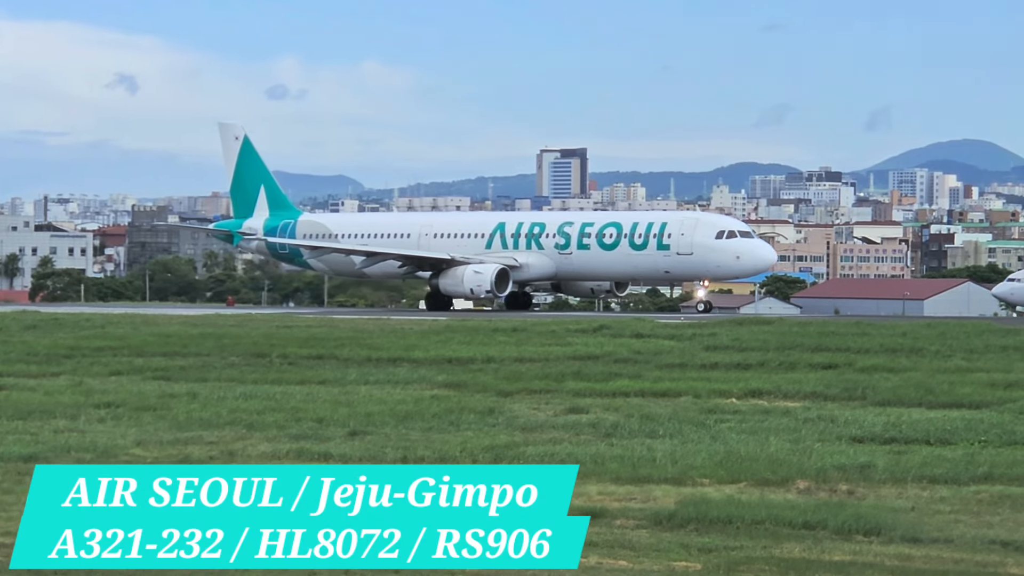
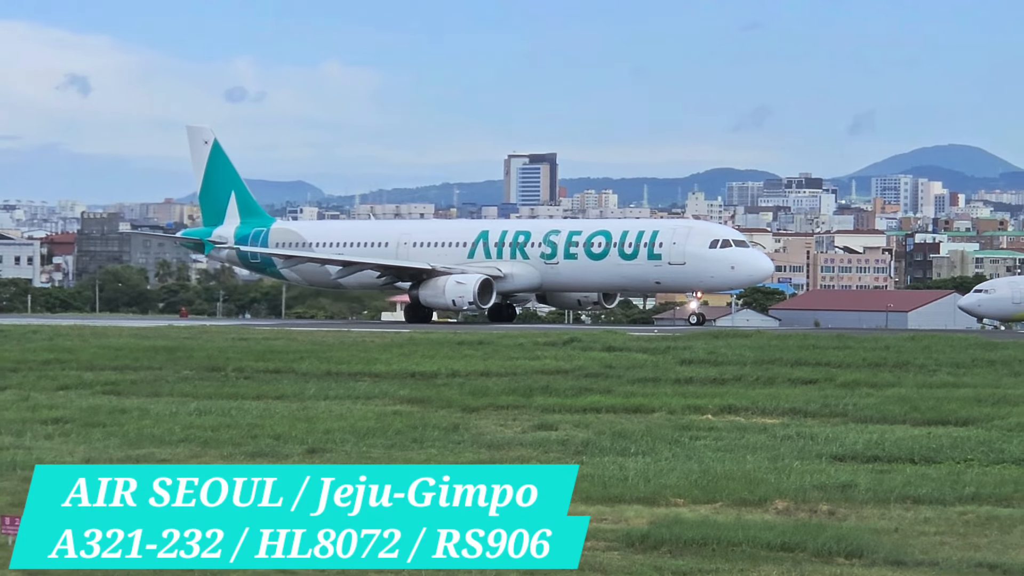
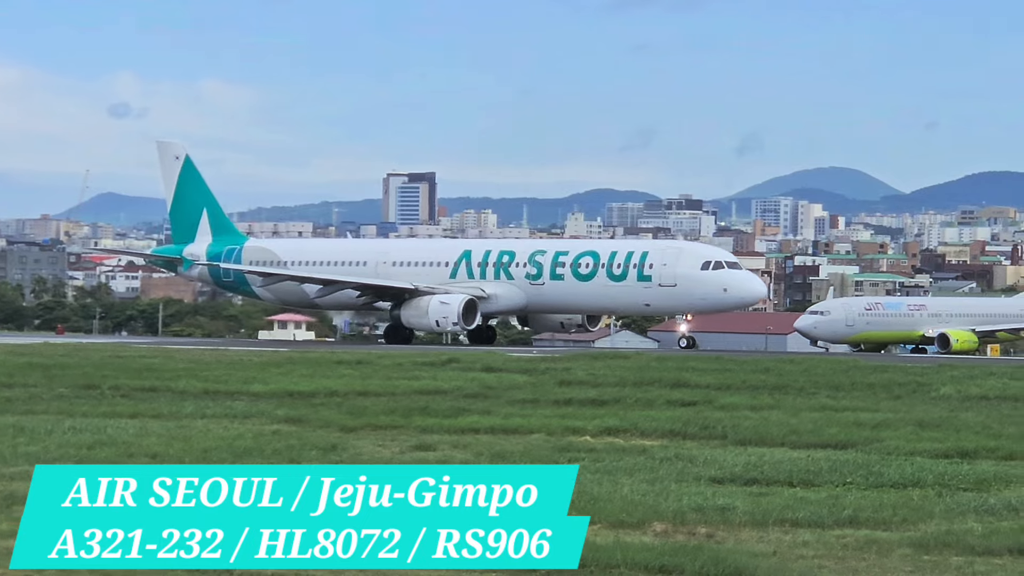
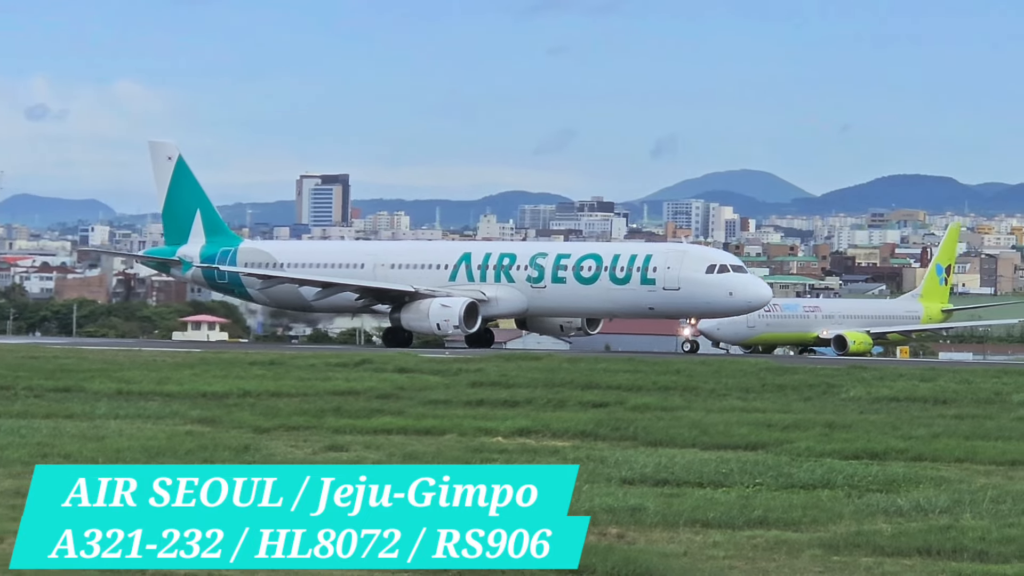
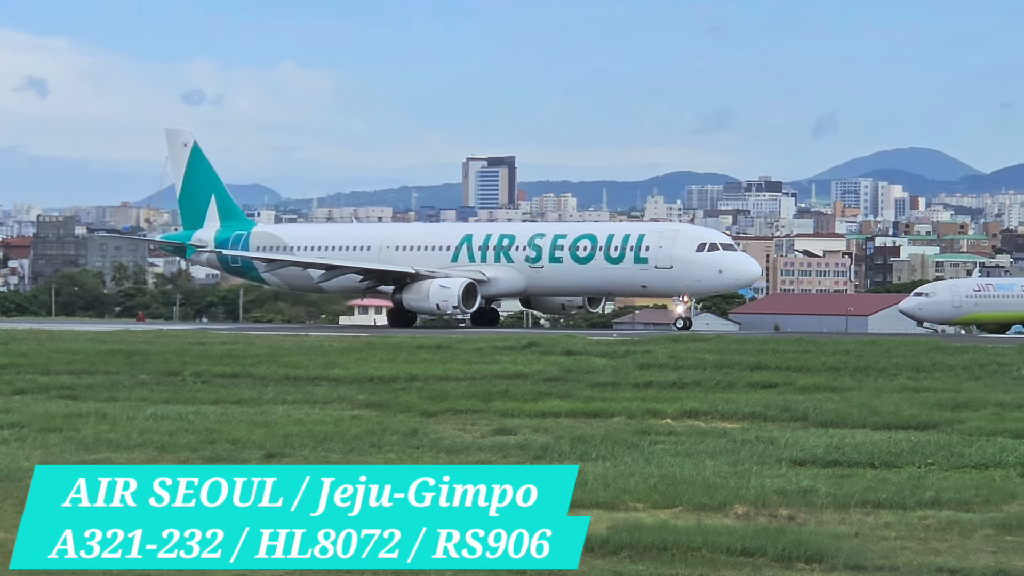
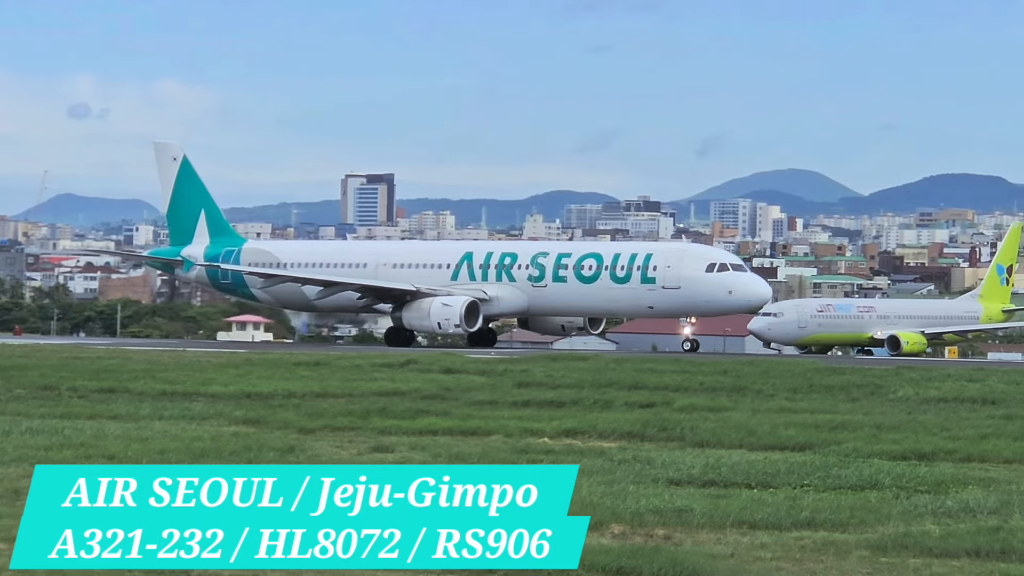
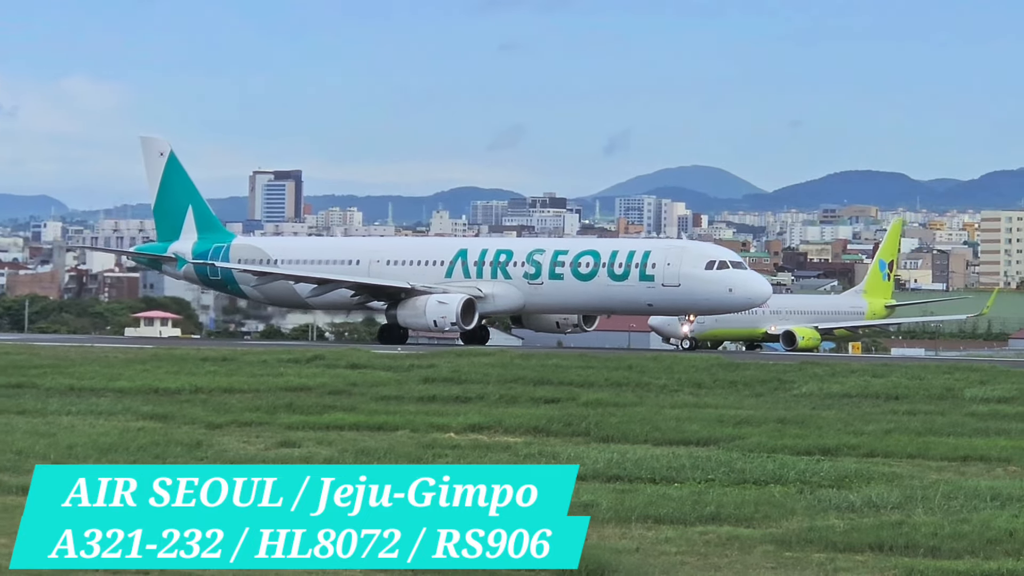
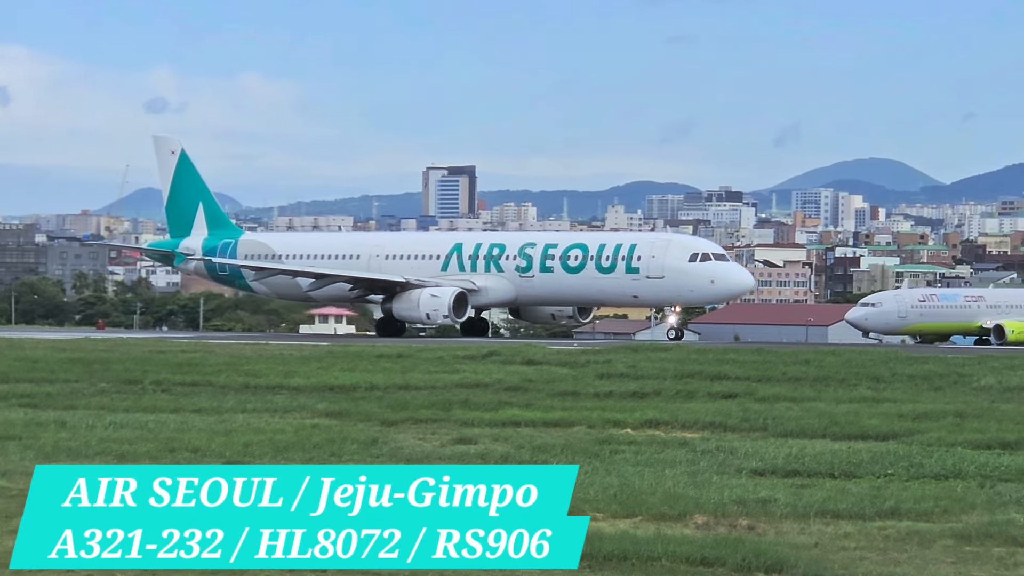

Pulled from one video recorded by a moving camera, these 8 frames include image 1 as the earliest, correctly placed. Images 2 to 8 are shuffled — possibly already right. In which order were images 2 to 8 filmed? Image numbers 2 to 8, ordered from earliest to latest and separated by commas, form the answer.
2, 5, 8, 3, 6, 4, 7
